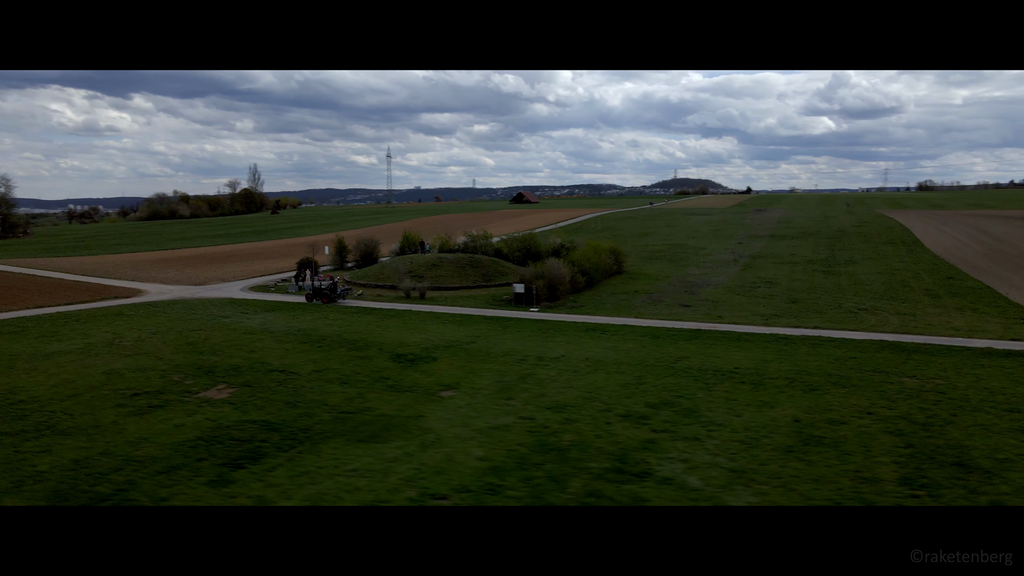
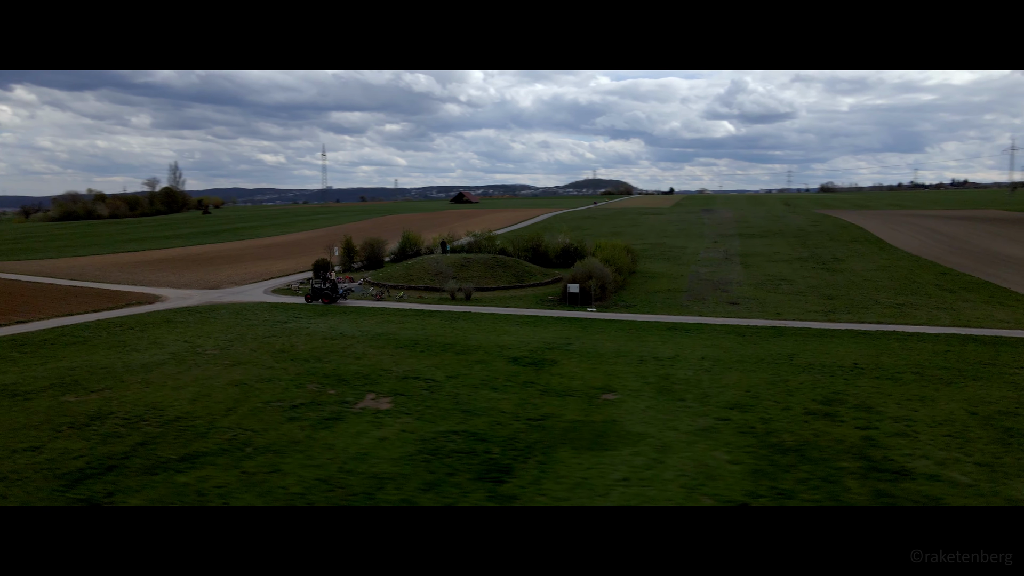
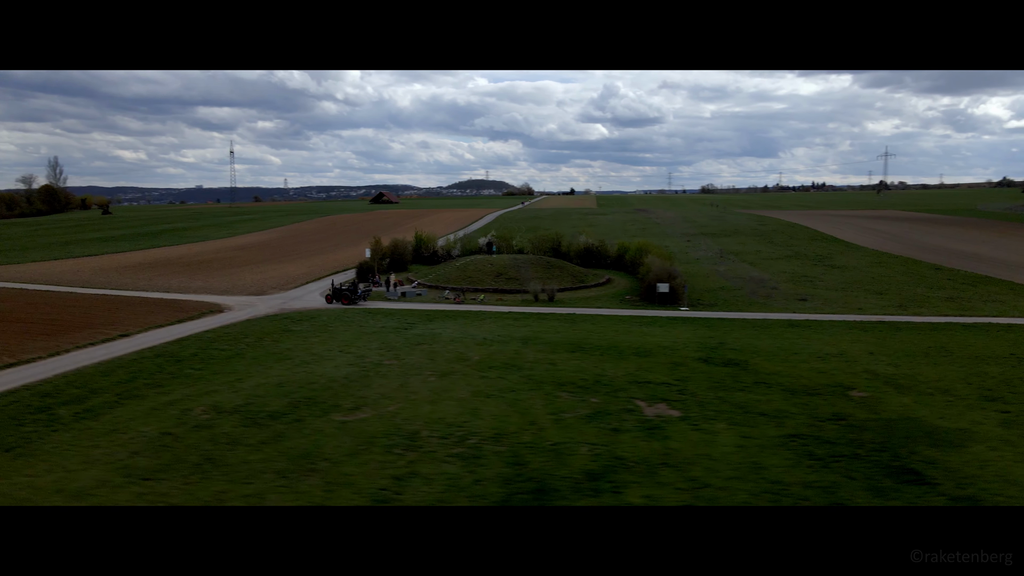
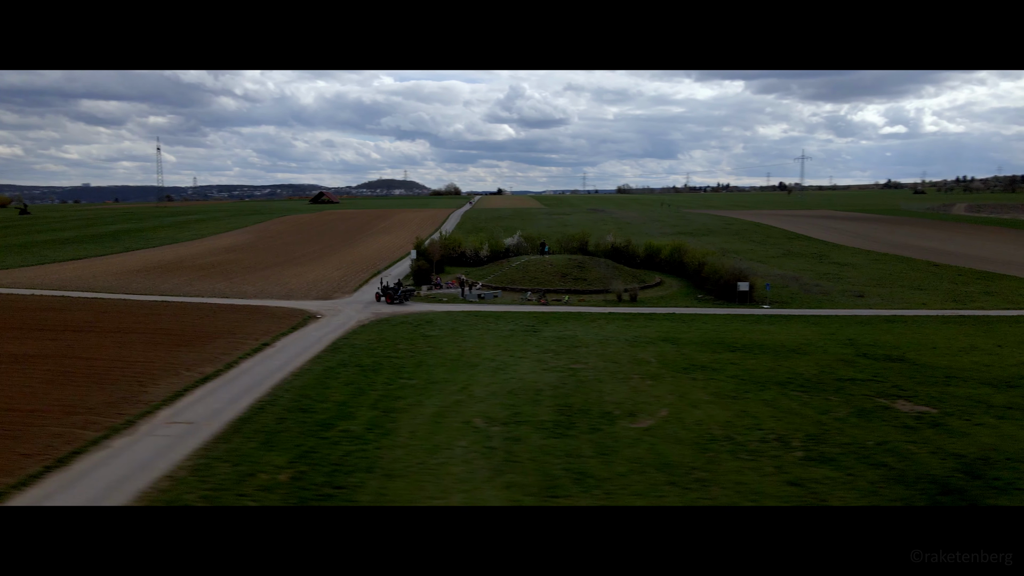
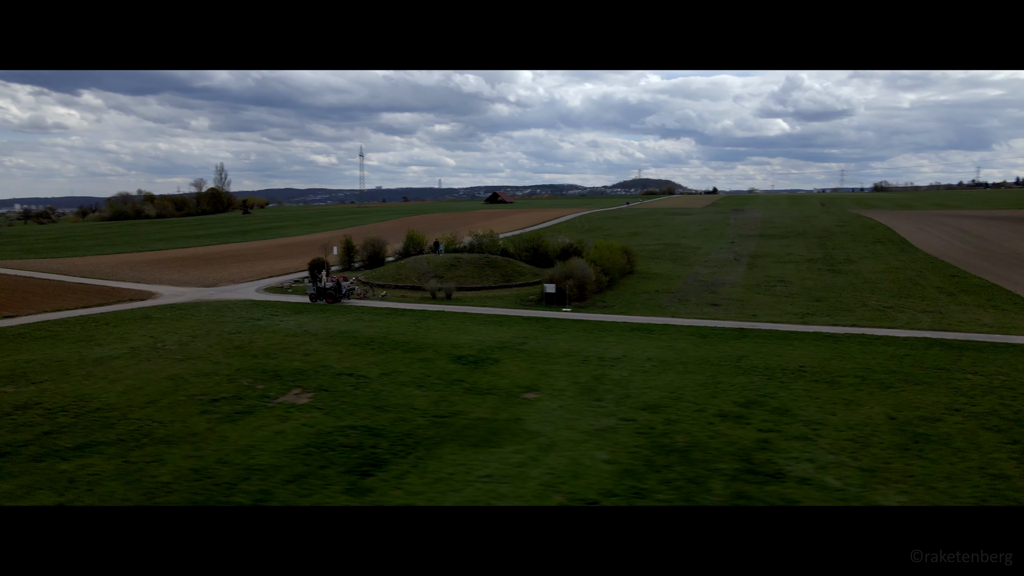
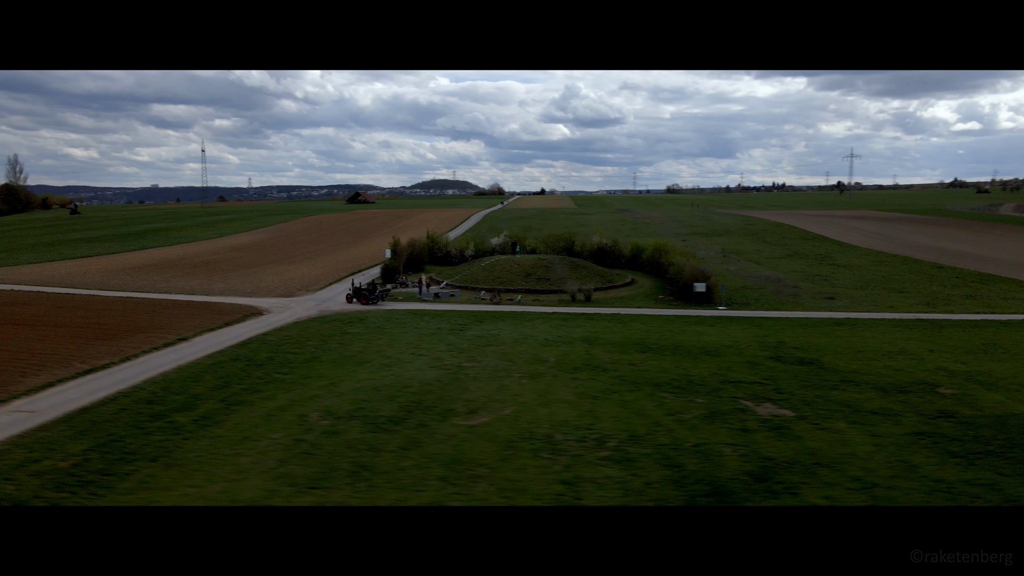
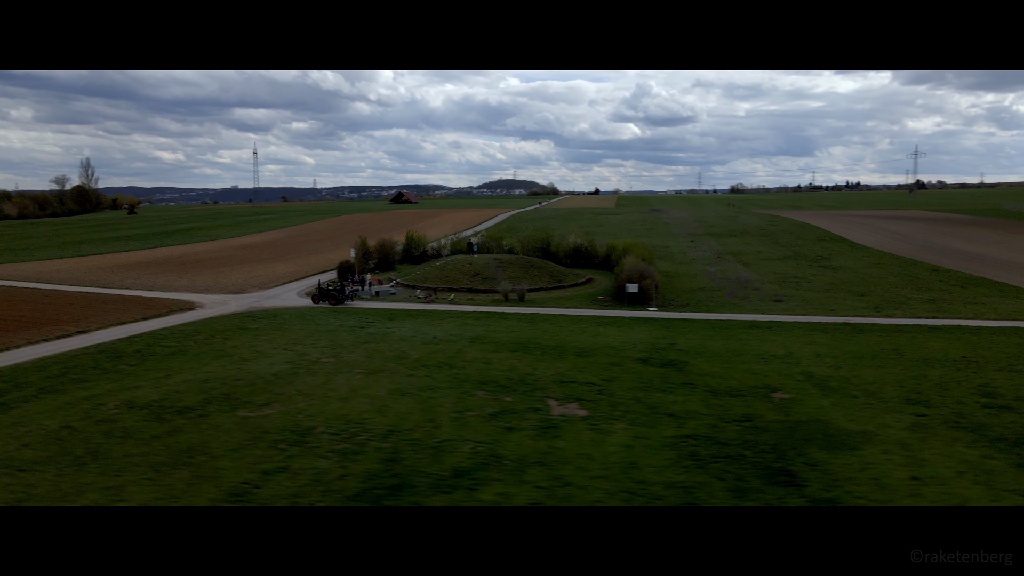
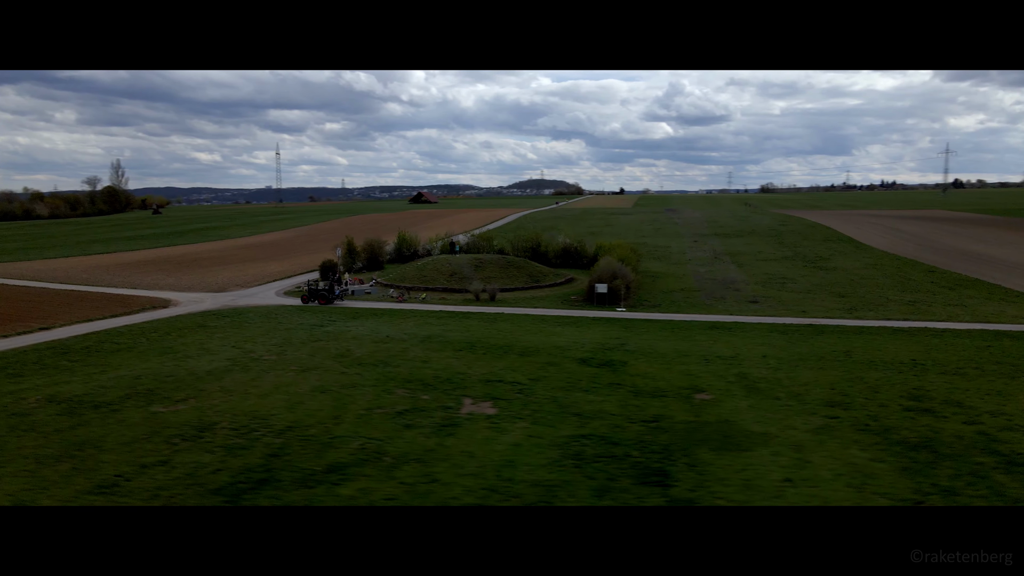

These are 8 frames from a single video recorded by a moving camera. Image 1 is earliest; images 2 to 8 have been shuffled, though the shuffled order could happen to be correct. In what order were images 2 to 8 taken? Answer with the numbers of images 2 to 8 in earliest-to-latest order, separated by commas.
5, 2, 8, 7, 3, 6, 4
